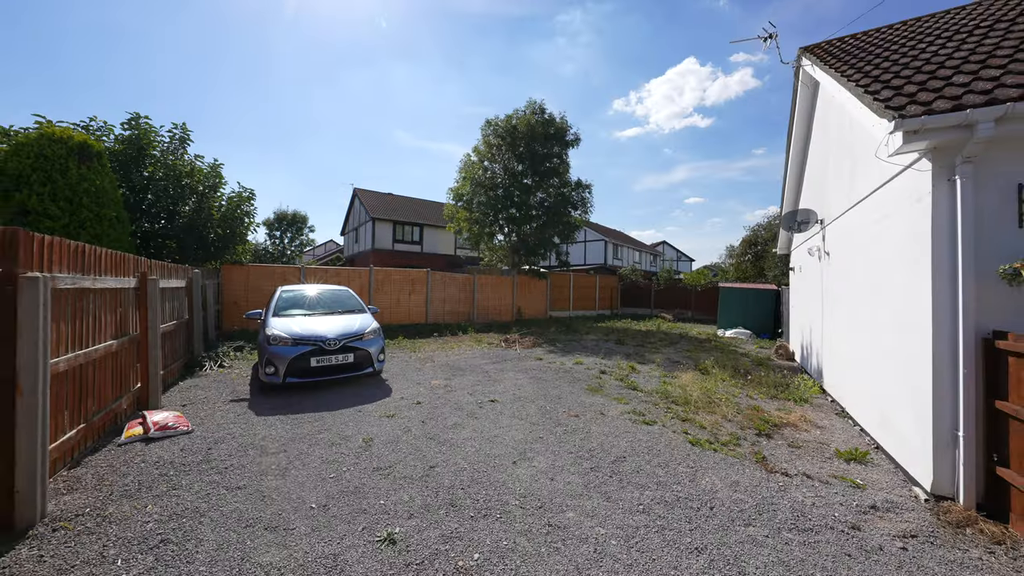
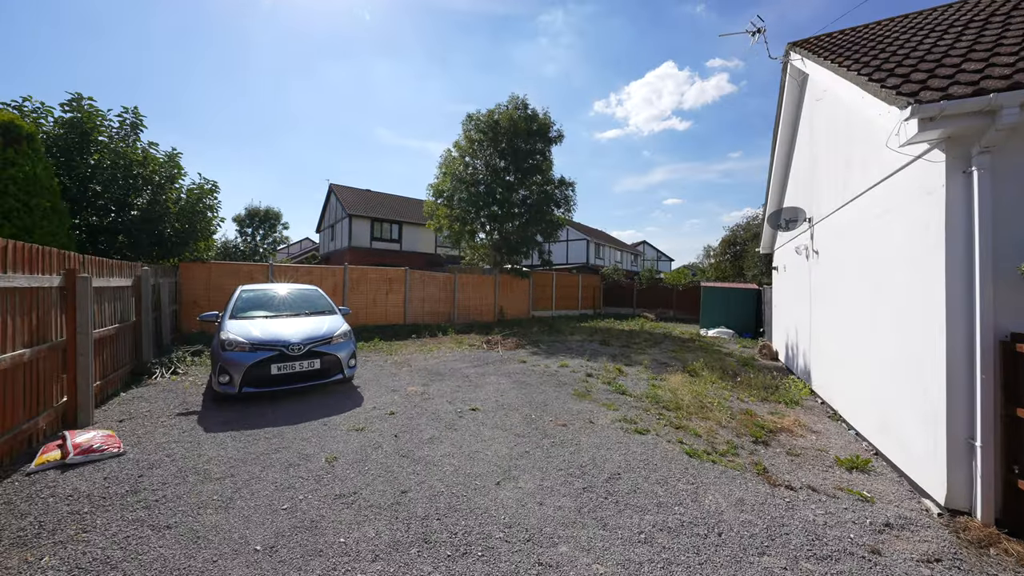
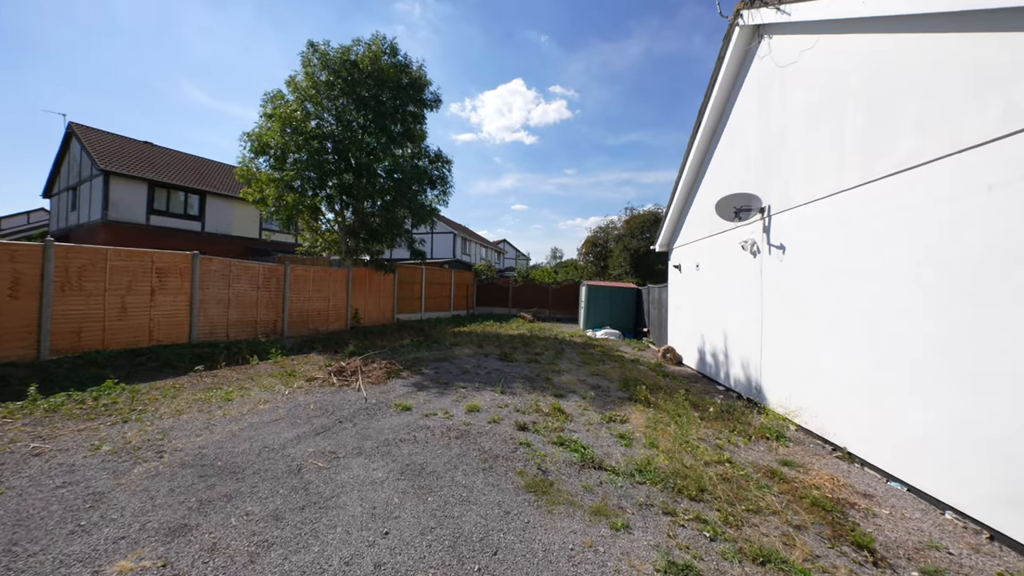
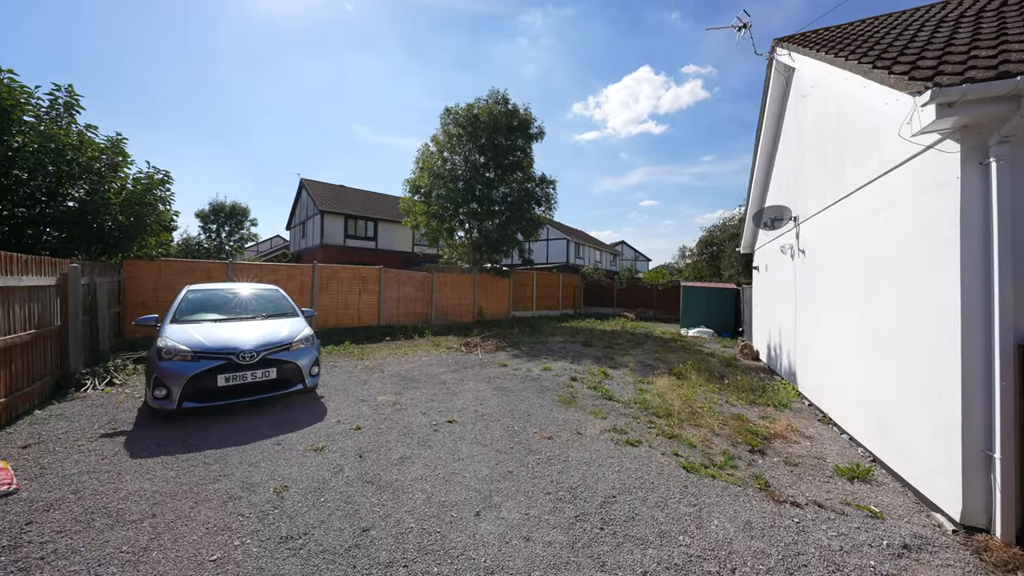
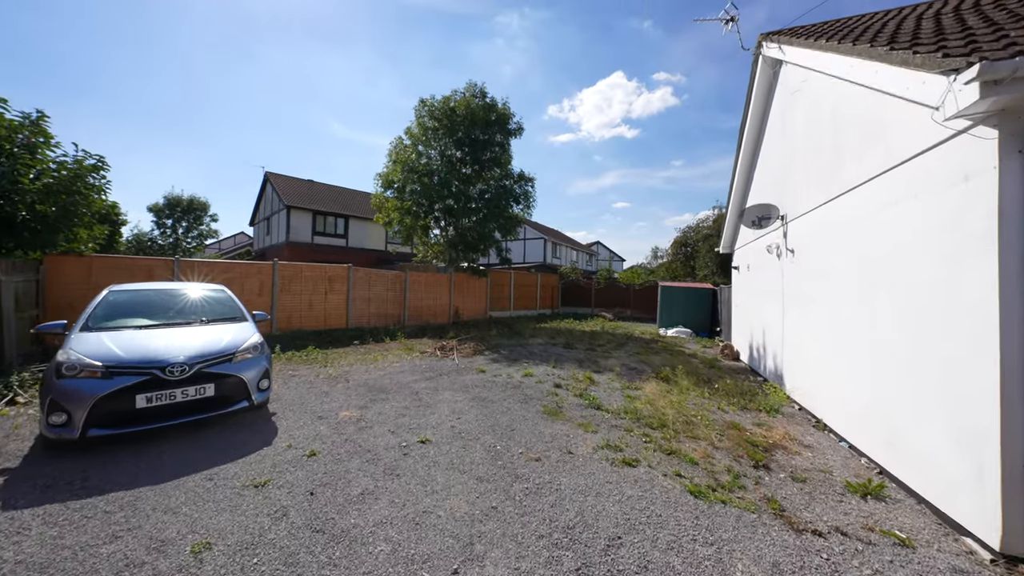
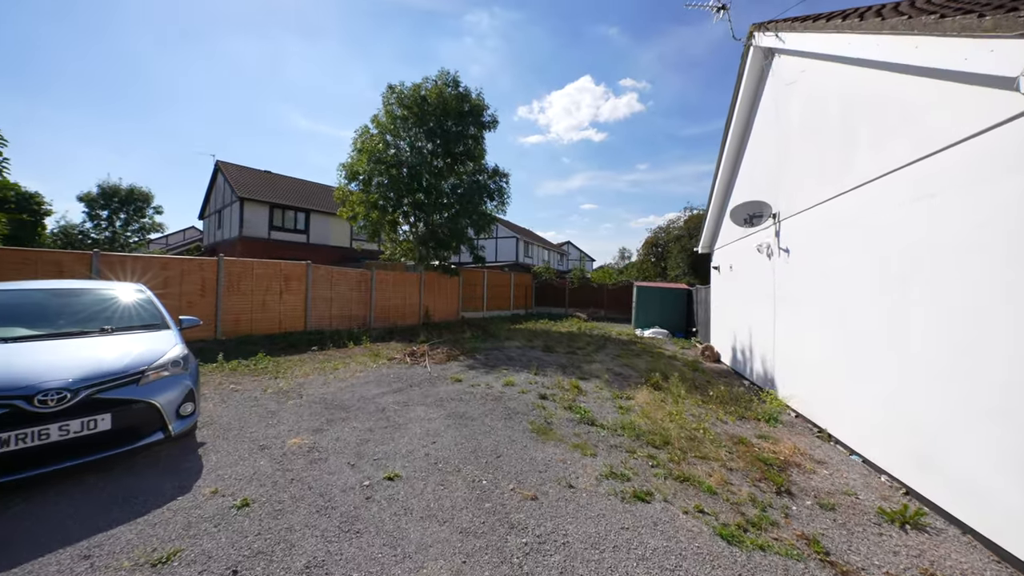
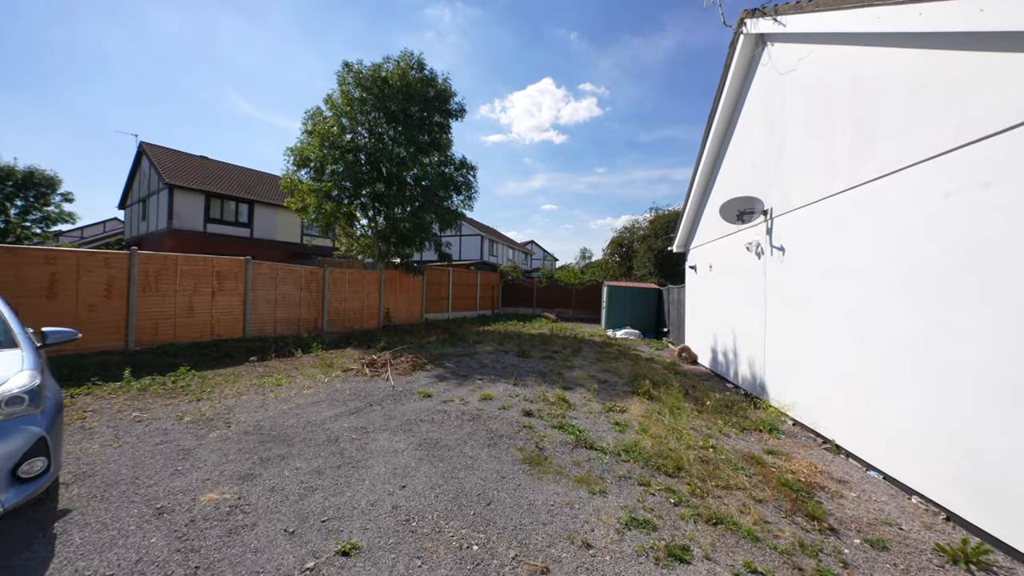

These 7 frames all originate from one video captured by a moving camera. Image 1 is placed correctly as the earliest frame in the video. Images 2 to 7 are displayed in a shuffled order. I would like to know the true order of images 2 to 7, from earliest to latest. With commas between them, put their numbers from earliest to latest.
2, 4, 5, 6, 7, 3
